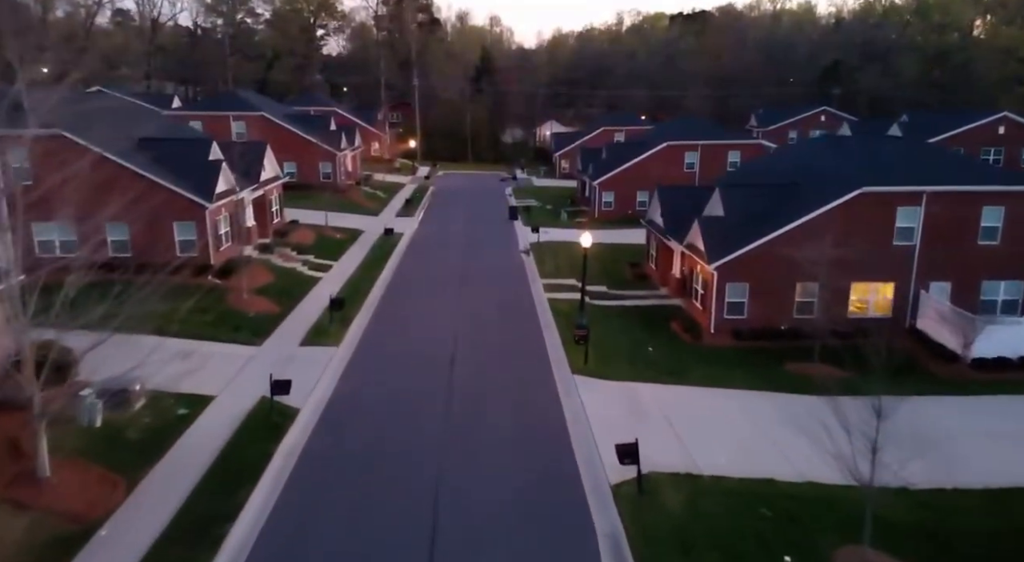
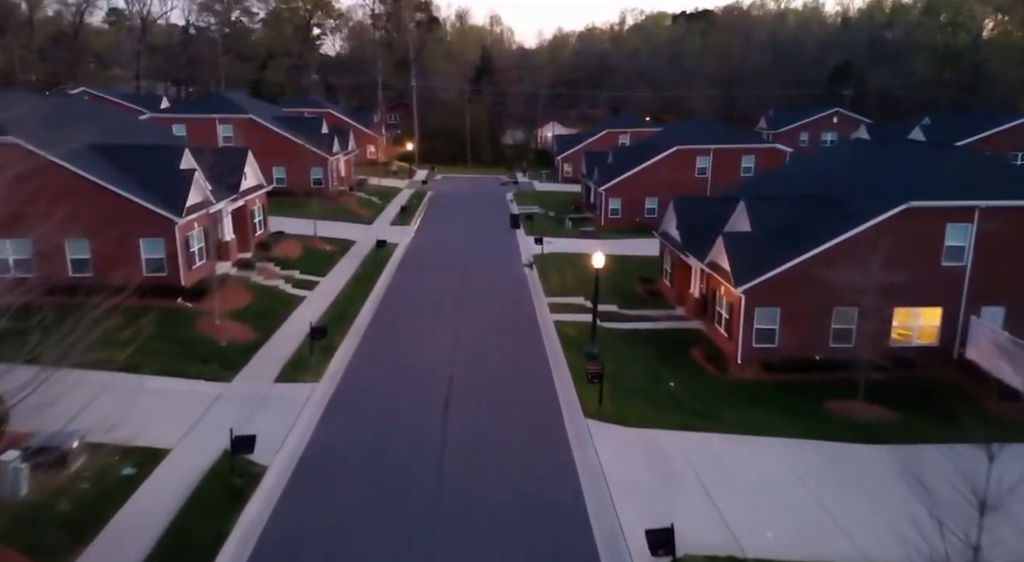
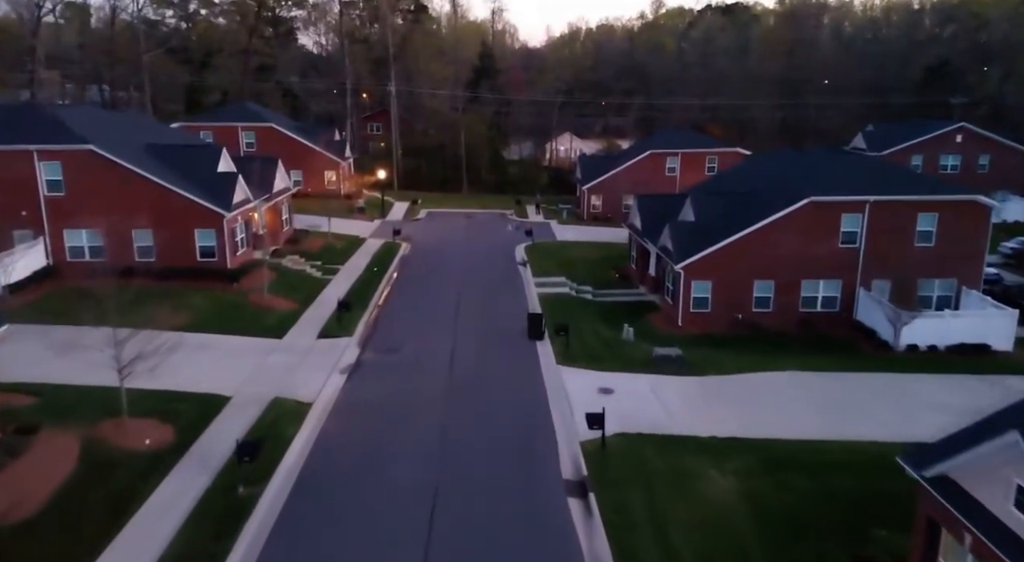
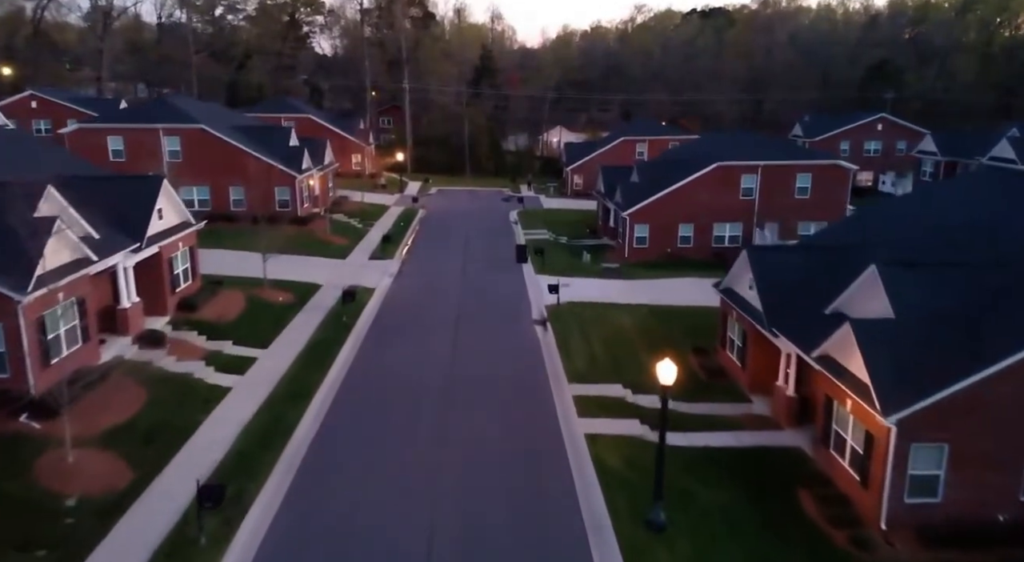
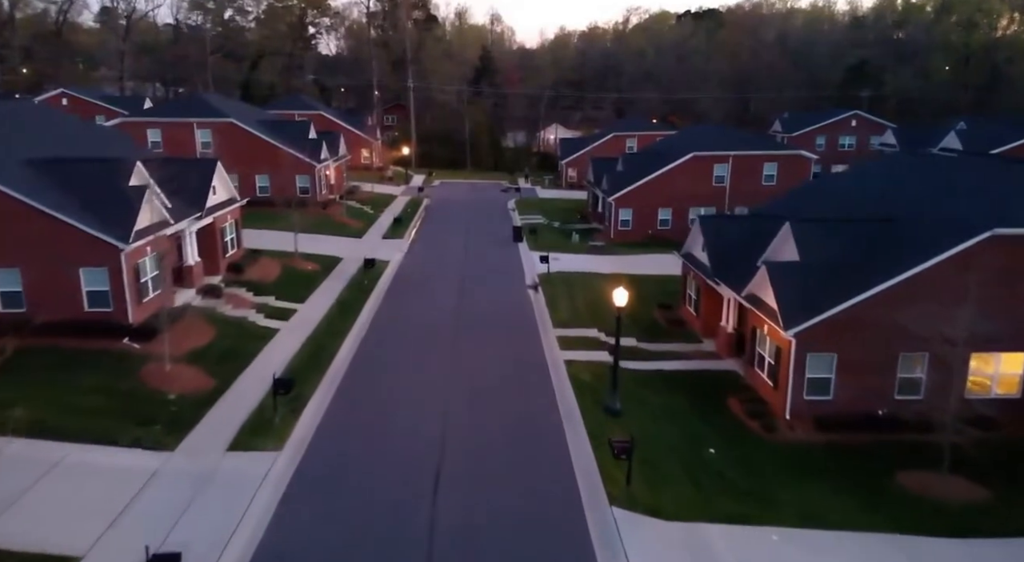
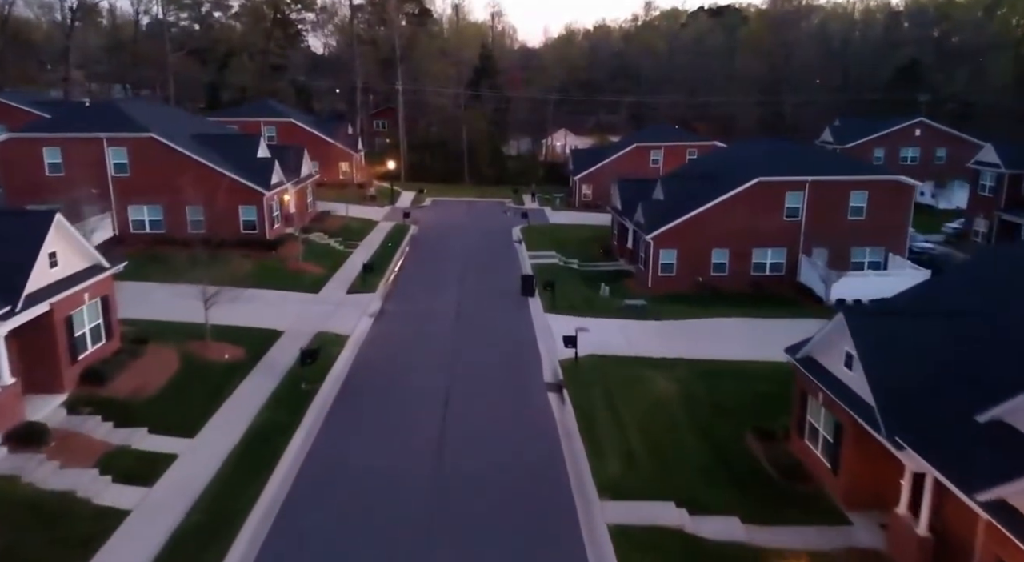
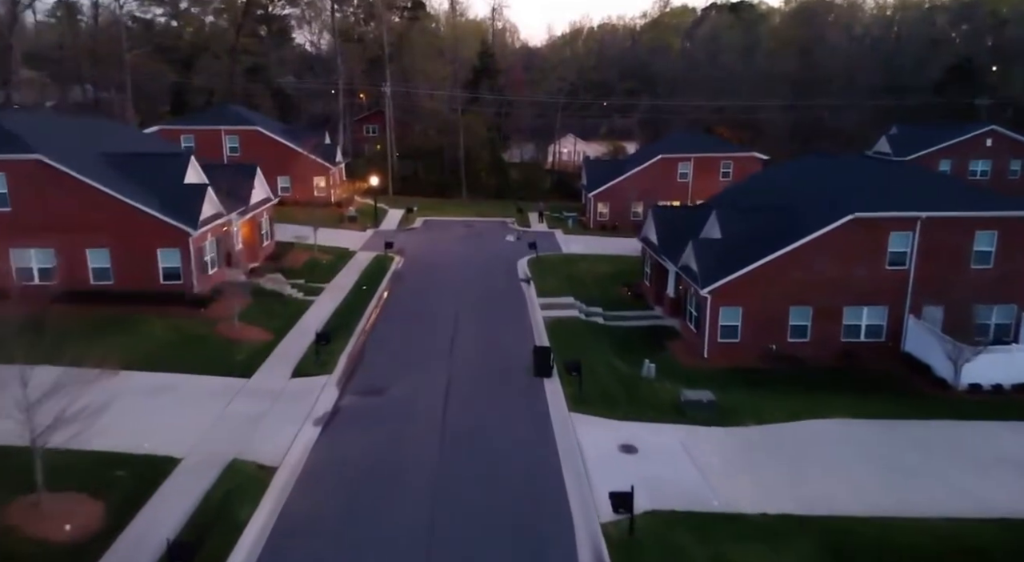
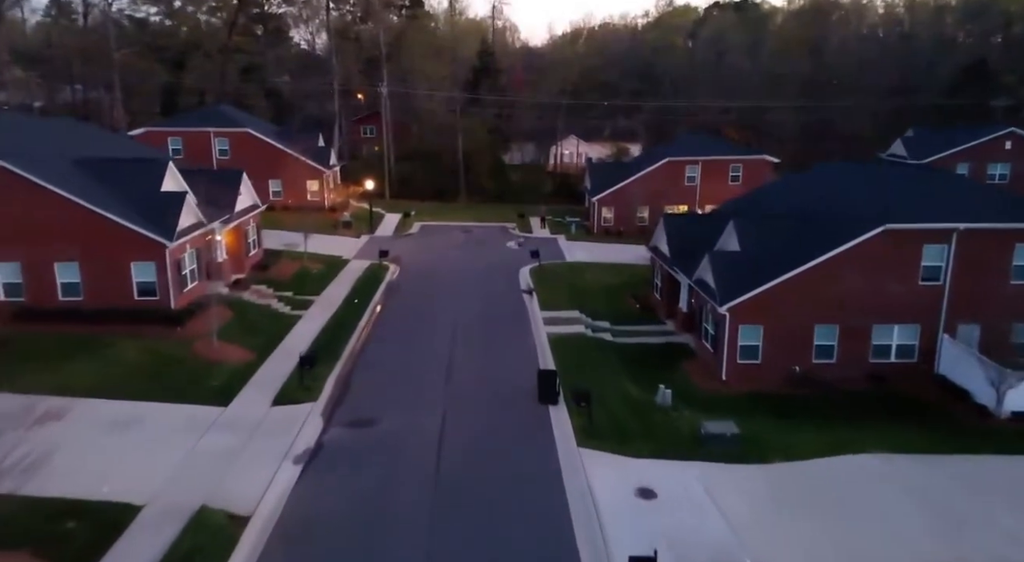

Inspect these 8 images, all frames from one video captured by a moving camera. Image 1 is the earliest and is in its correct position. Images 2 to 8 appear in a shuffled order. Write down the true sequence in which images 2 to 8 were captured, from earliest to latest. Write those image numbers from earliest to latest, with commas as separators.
2, 5, 4, 6, 3, 7, 8
